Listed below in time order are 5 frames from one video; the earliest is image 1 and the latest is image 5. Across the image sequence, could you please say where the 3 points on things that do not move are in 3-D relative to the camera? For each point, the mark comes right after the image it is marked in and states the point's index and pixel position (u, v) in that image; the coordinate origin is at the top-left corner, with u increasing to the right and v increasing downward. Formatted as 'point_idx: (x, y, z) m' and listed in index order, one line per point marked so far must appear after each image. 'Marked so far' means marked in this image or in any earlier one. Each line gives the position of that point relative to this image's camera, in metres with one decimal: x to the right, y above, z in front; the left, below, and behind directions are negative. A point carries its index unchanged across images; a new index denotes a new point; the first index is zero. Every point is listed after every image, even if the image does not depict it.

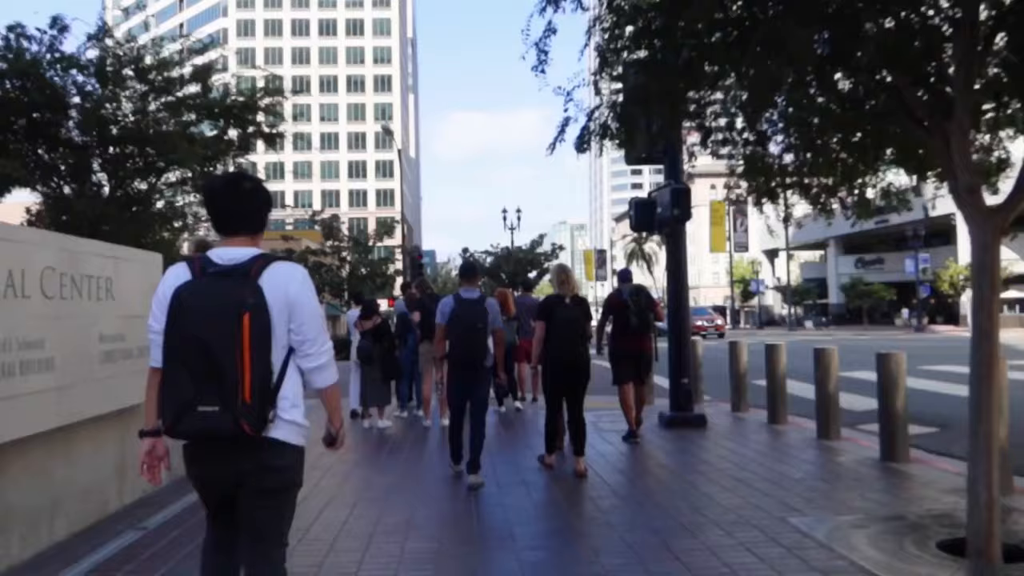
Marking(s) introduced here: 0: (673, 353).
0: (+1.9, -0.8, +11.0) m
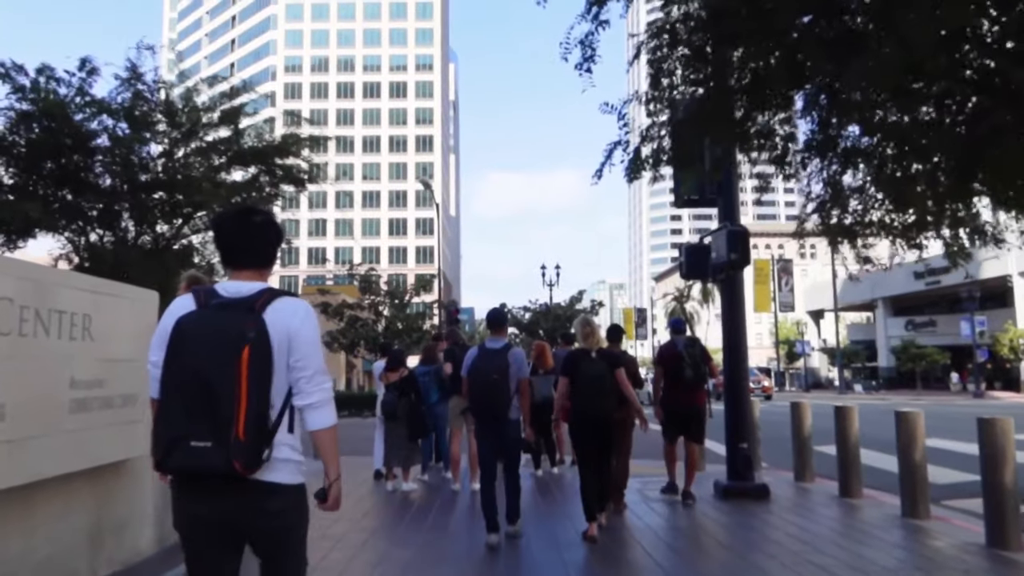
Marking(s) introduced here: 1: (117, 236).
0: (+2.2, -1.3, +9.9) m
1: (-6.9, +0.9, +16.6) m
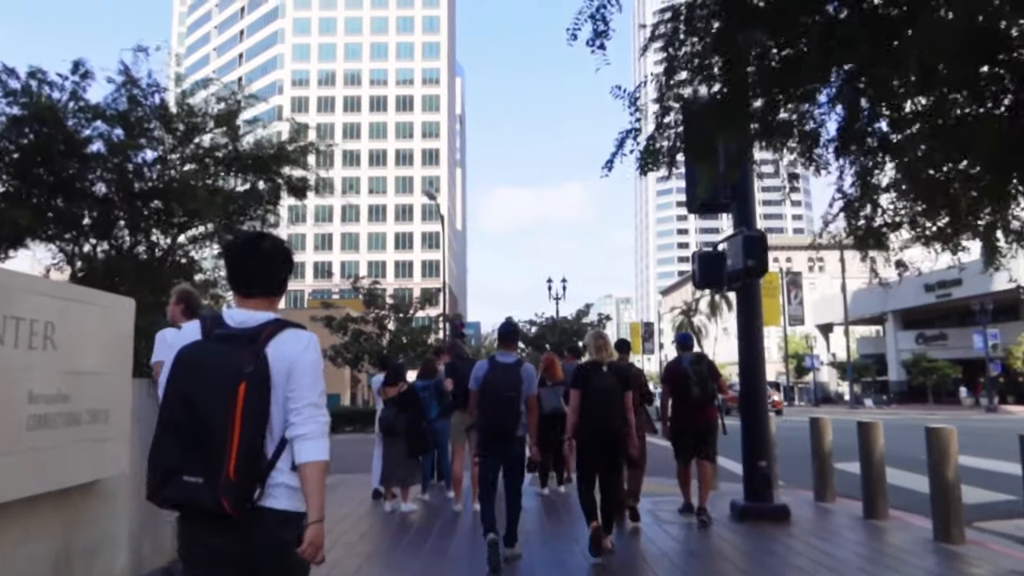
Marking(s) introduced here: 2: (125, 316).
0: (+2.3, -1.4, +9.3) m
1: (-6.8, +0.7, +16.2) m
2: (-2.6, -0.2, +6.4) m
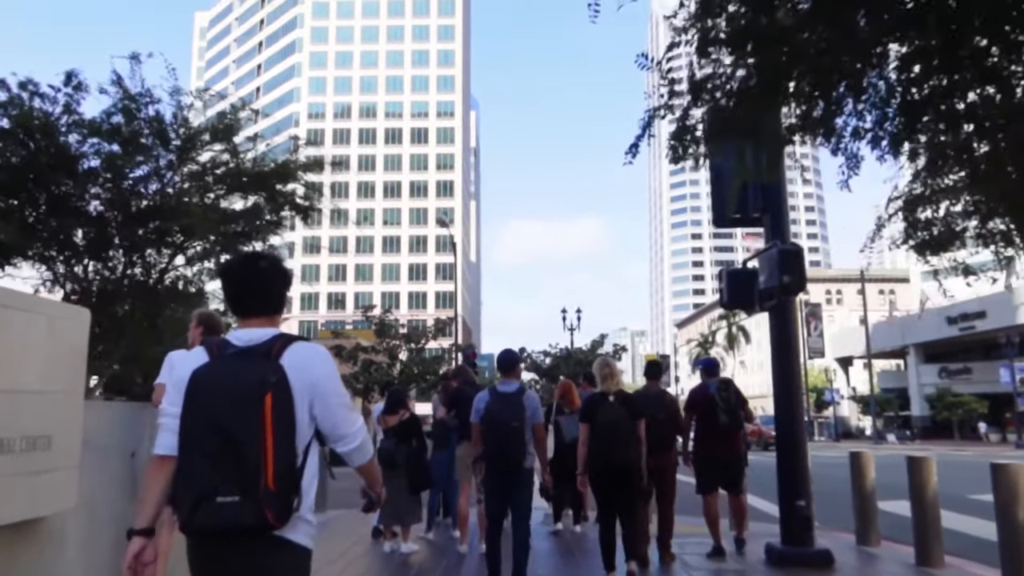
0: (+2.4, -1.6, +8.4) m
1: (-6.6, +0.3, +15.5) m
2: (-2.5, -0.2, +5.6) m
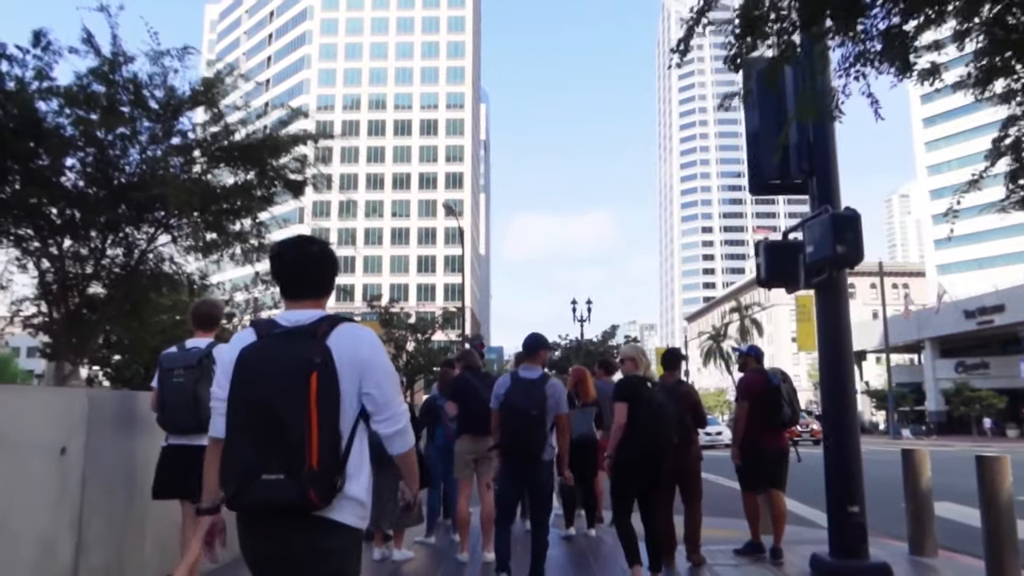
0: (+2.4, -1.4, +7.3) m
1: (-6.5, +0.6, +14.4) m
2: (-2.5, 0.0, +4.5) m
